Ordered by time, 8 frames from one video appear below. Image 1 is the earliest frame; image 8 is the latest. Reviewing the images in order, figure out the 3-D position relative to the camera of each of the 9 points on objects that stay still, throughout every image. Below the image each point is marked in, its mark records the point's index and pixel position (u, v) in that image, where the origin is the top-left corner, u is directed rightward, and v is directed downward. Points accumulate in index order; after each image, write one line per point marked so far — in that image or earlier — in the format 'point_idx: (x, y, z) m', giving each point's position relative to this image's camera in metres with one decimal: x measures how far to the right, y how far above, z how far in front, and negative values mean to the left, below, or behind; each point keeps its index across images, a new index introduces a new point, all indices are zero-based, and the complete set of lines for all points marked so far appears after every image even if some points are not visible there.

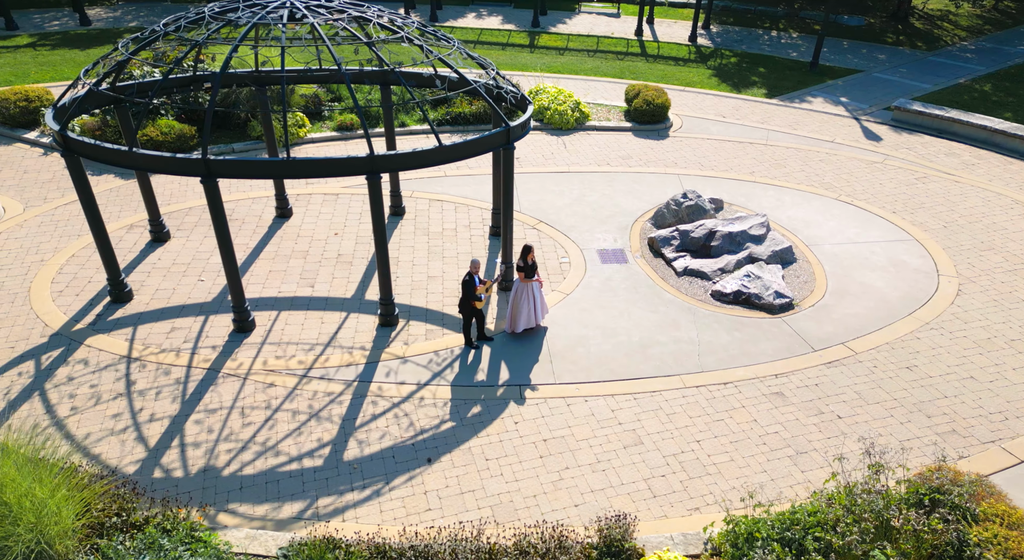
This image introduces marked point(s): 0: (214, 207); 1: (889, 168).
0: (-3.5, +0.8, +7.7) m
1: (+9.4, +2.7, +16.3) m
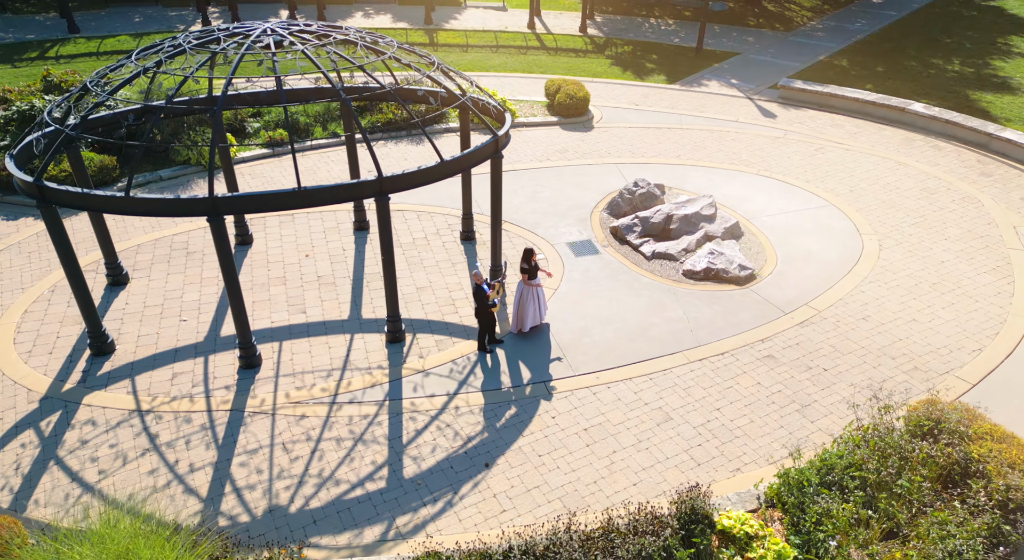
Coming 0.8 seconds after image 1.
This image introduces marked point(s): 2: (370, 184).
0: (-3.3, +0.4, +7.5) m
1: (+7.7, +3.7, +18.0) m
2: (-1.7, +1.2, +7.8) m
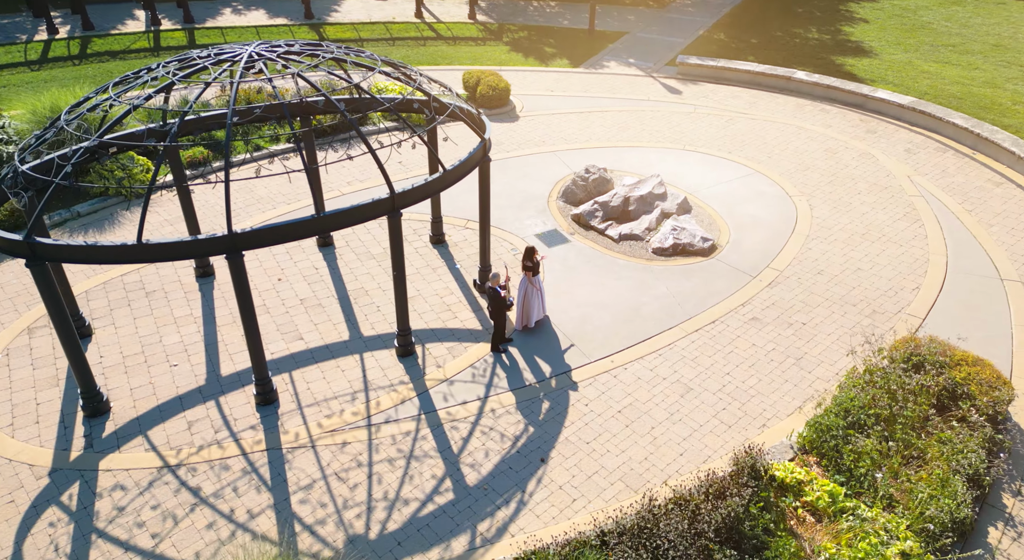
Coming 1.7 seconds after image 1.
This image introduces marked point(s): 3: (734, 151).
0: (-3.0, 0.0, +7.1) m
1: (+5.6, +4.8, +19.3) m
2: (-1.5, +0.9, +7.7) m
3: (+5.8, +3.3, +17.0) m
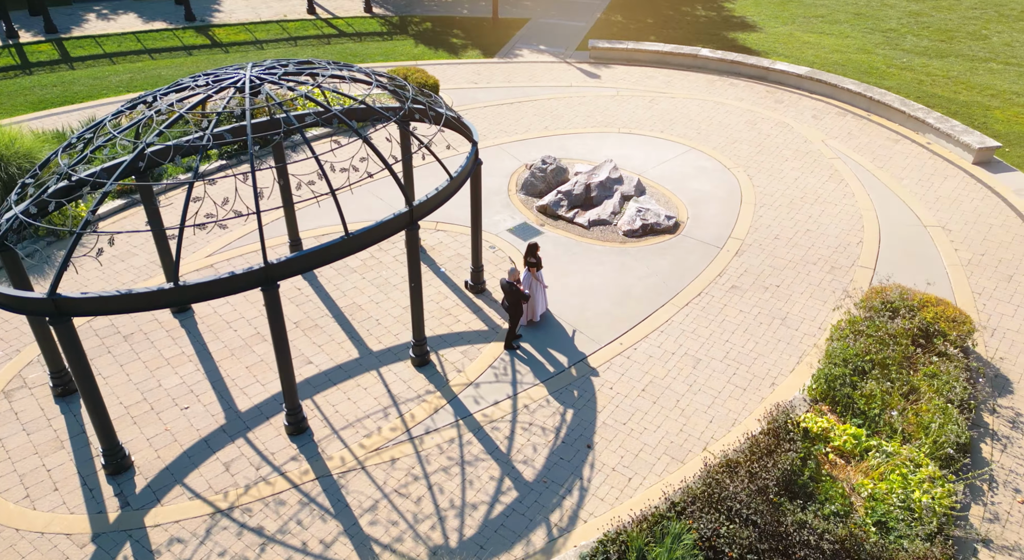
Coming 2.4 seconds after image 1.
0: (-2.5, -0.4, +6.9) m
1: (+3.5, +5.5, +20.1) m
2: (-1.3, +0.8, +7.7) m
3: (+4.2, +4.1, +17.9) m
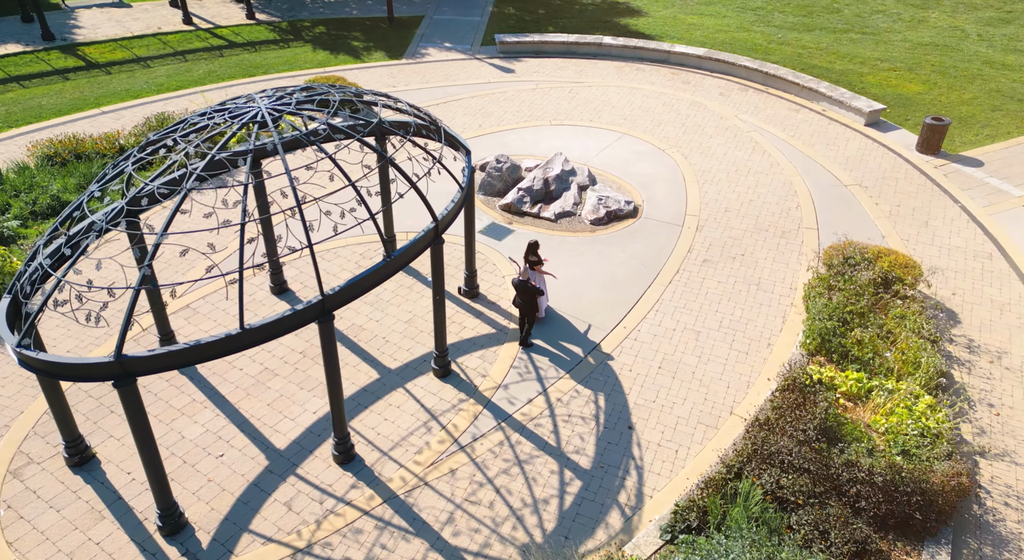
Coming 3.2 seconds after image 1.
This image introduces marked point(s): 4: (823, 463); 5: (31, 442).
0: (-1.9, -0.7, +6.8) m
1: (+1.1, +5.9, +20.7) m
2: (-1.0, +0.6, +7.8) m
3: (+2.3, +4.6, +18.6) m
4: (+3.4, -2.0, +7.0) m
5: (-5.7, -1.9, +7.6) m
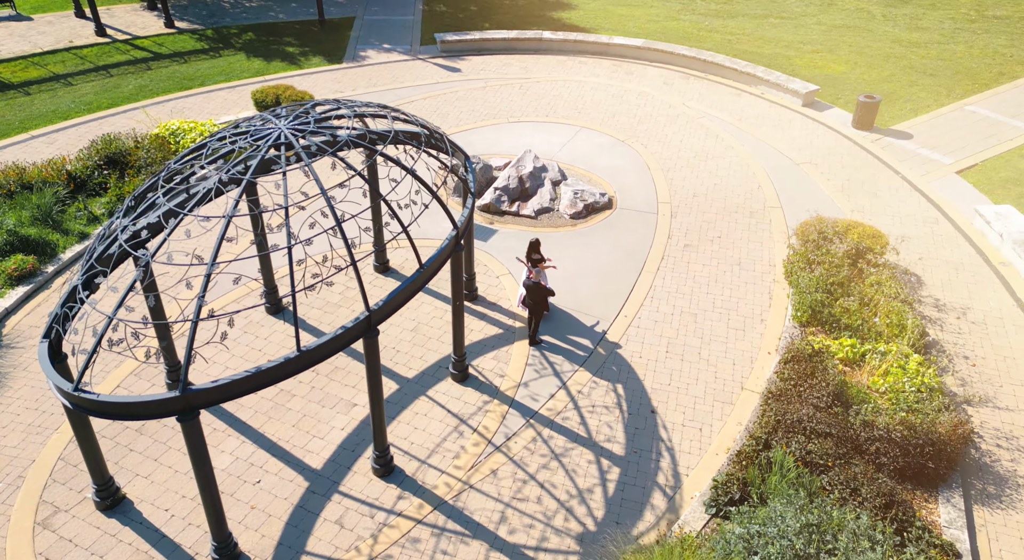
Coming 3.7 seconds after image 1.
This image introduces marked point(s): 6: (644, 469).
0: (-1.4, -0.8, +6.8) m
1: (-0.5, +6.0, +20.9) m
2: (-0.7, +0.5, +7.9) m
3: (+1.1, +4.8, +19.0) m
4: (+3.9, -1.7, +7.6) m
5: (-5.1, -2.4, +7.2) m
6: (+1.6, -2.3, +7.9) m
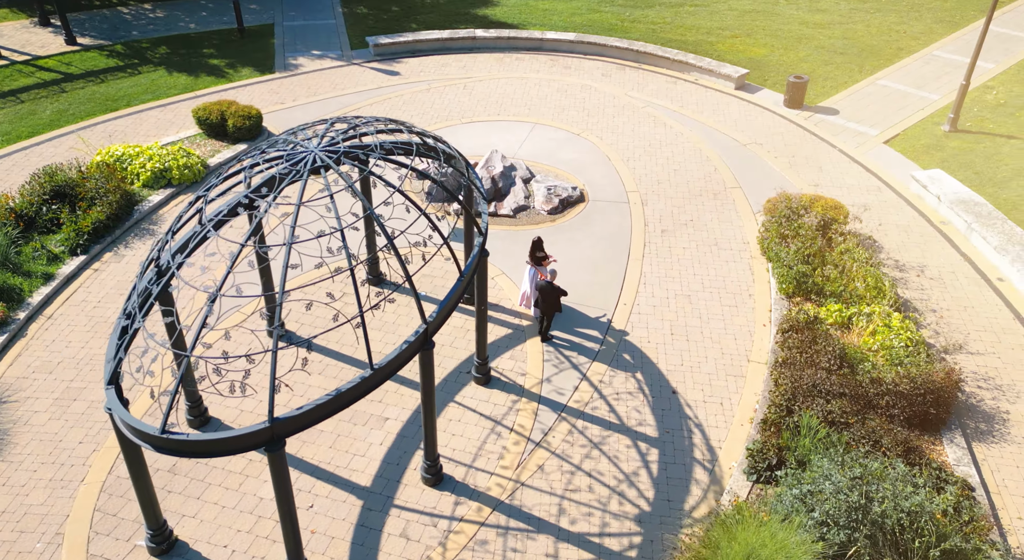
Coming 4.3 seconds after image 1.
0: (-0.8, -1.0, +6.9) m
1: (-2.2, +6.0, +20.9) m
2: (-0.4, +0.5, +8.0) m
3: (-0.3, +4.9, +19.2) m
4: (+4.4, -1.4, +8.3) m
5: (-4.4, -2.8, +6.9) m
6: (+2.2, -2.2, +8.3) m
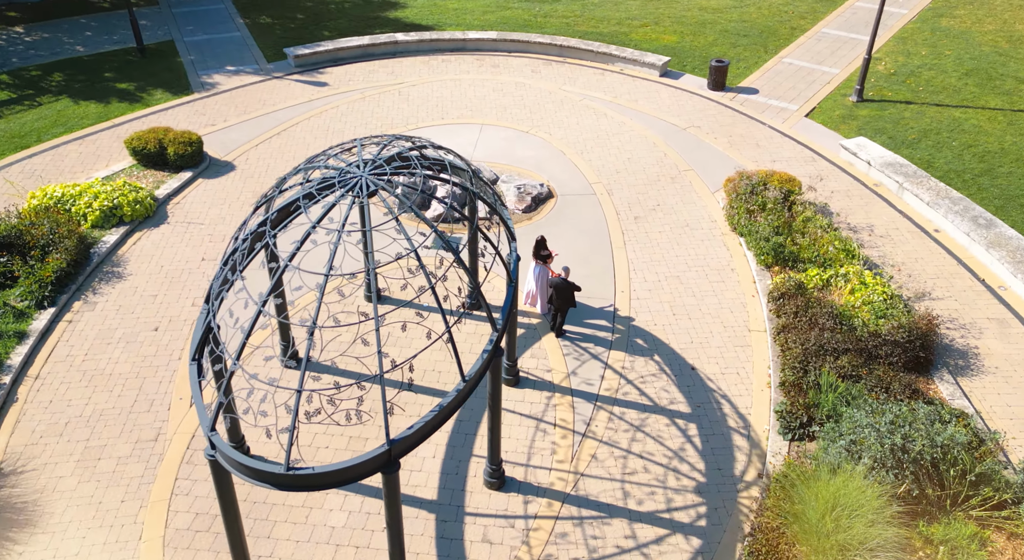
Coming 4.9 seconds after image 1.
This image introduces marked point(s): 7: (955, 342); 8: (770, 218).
0: (-0.1, -1.1, +7.1) m
1: (-4.1, +5.7, +20.7) m
2: (0.0, +0.4, +8.3) m
3: (-1.9, +4.8, +19.2) m
4: (+4.9, -0.9, +9.2) m
5: (-3.4, -3.3, +6.6) m
6: (+2.8, -1.9, +9.0) m
7: (+6.8, -1.0, +9.9) m
8: (+5.0, +1.2, +12.2) m
